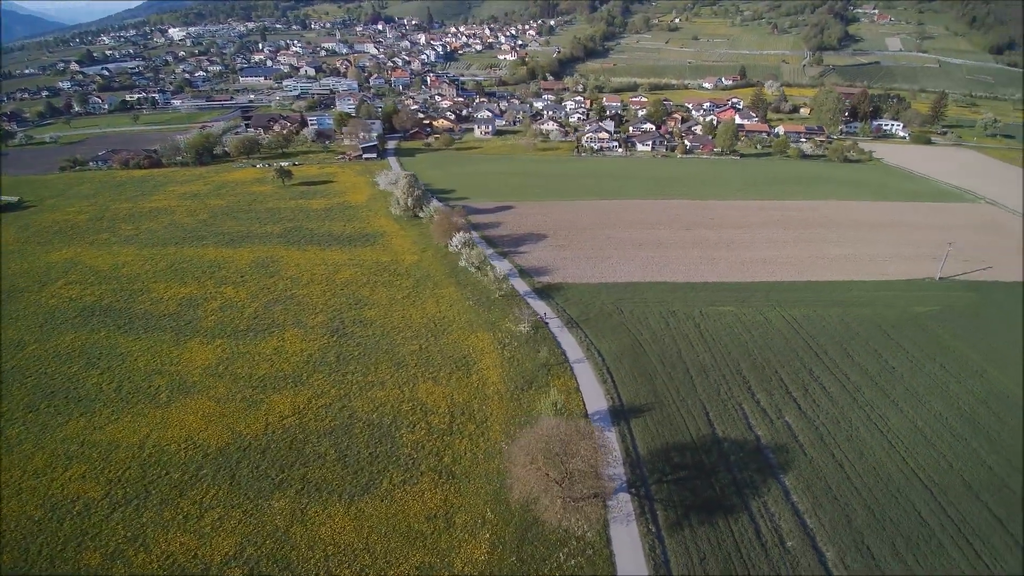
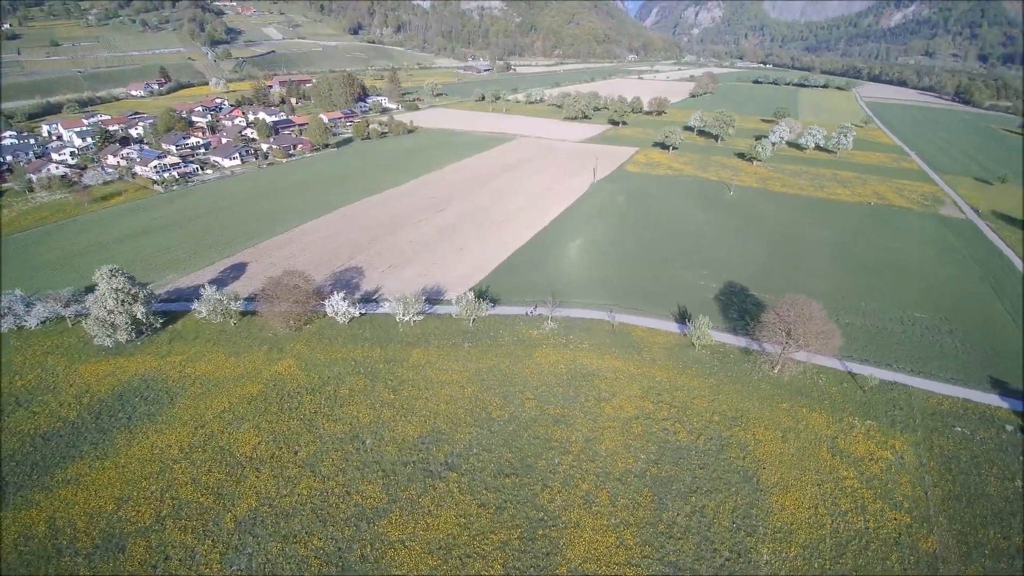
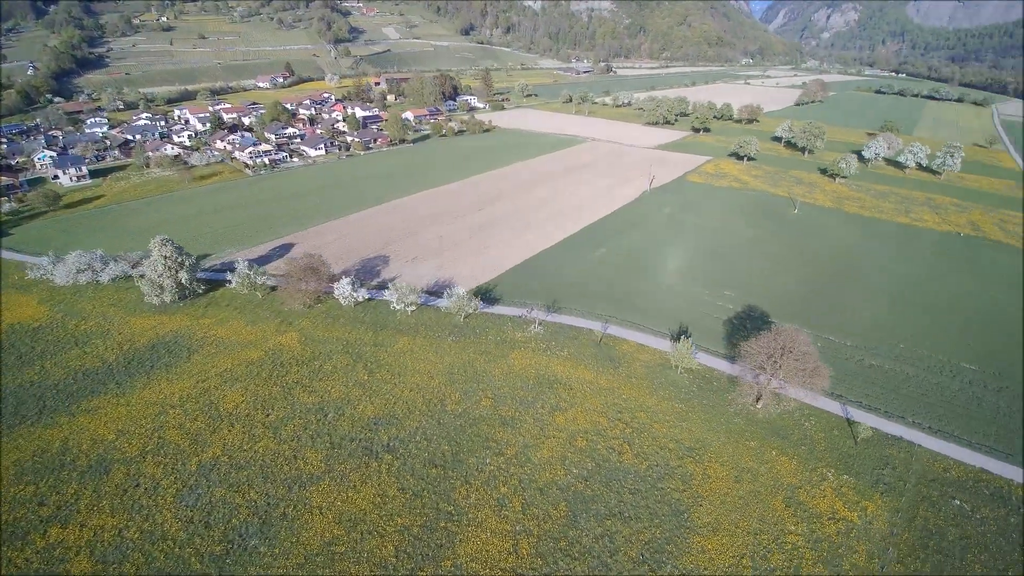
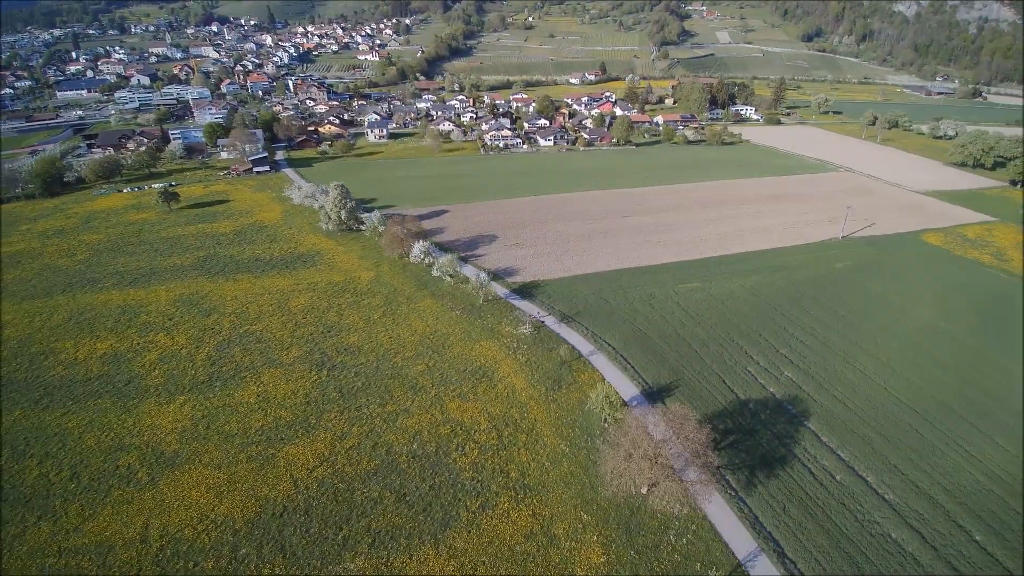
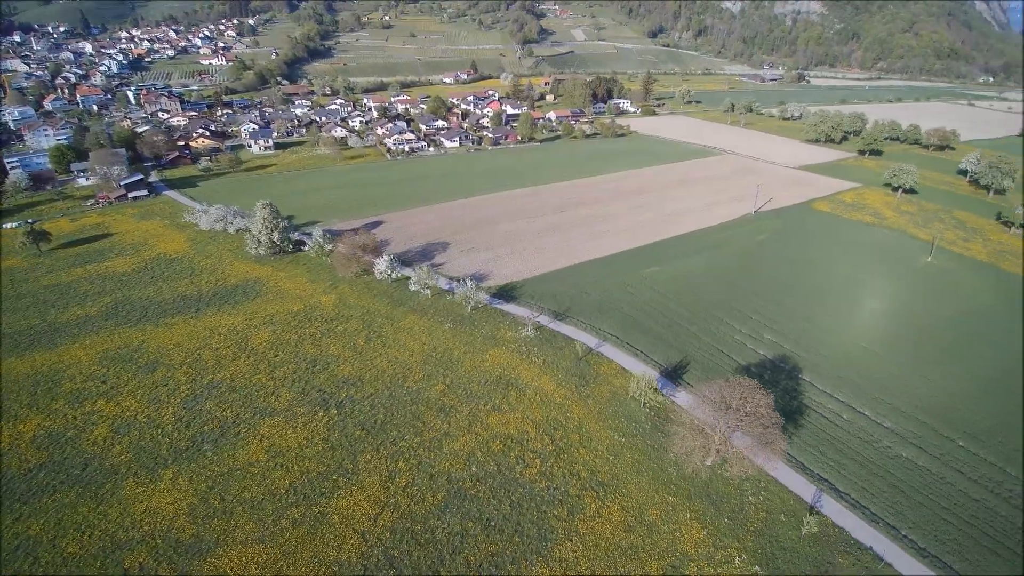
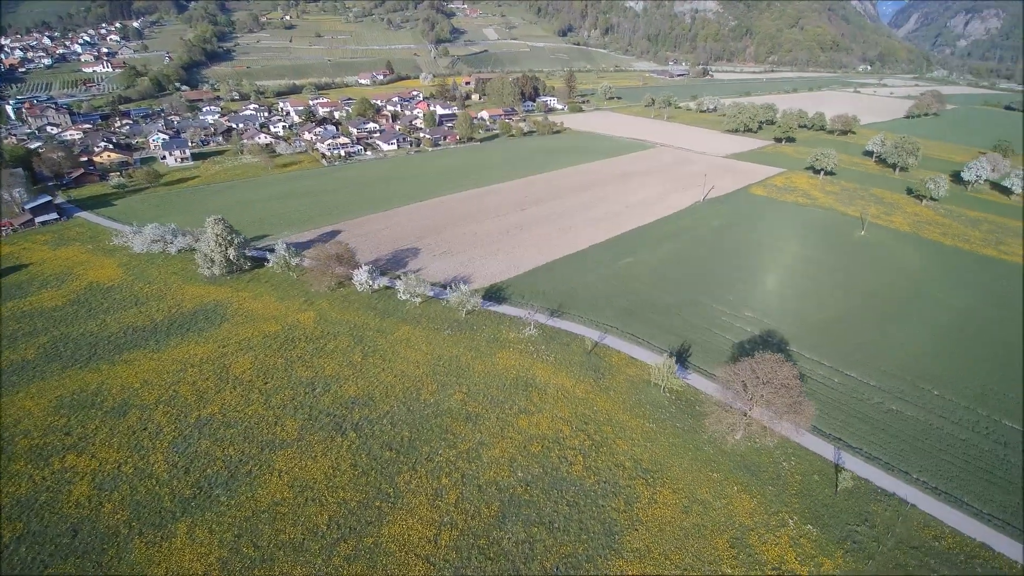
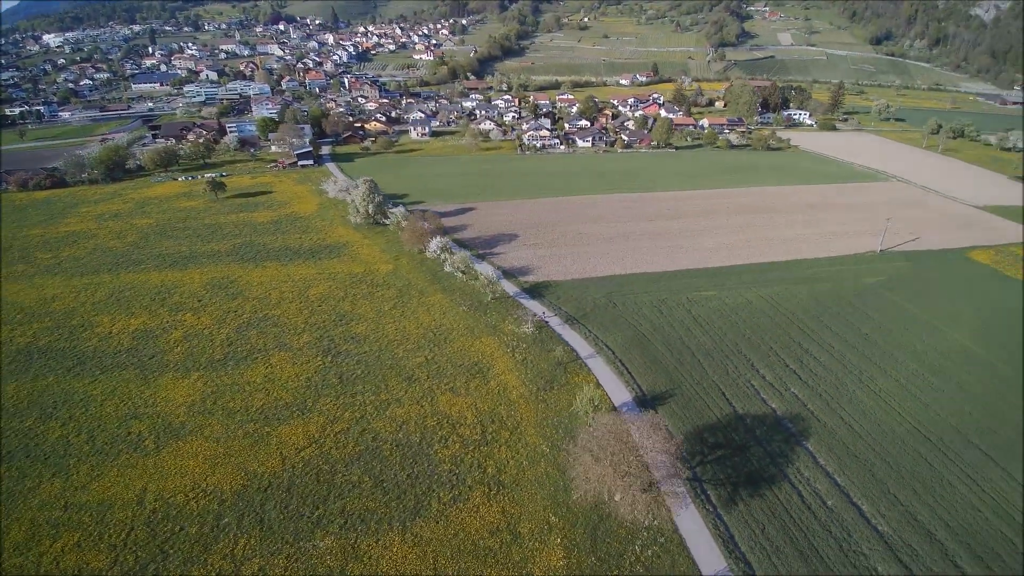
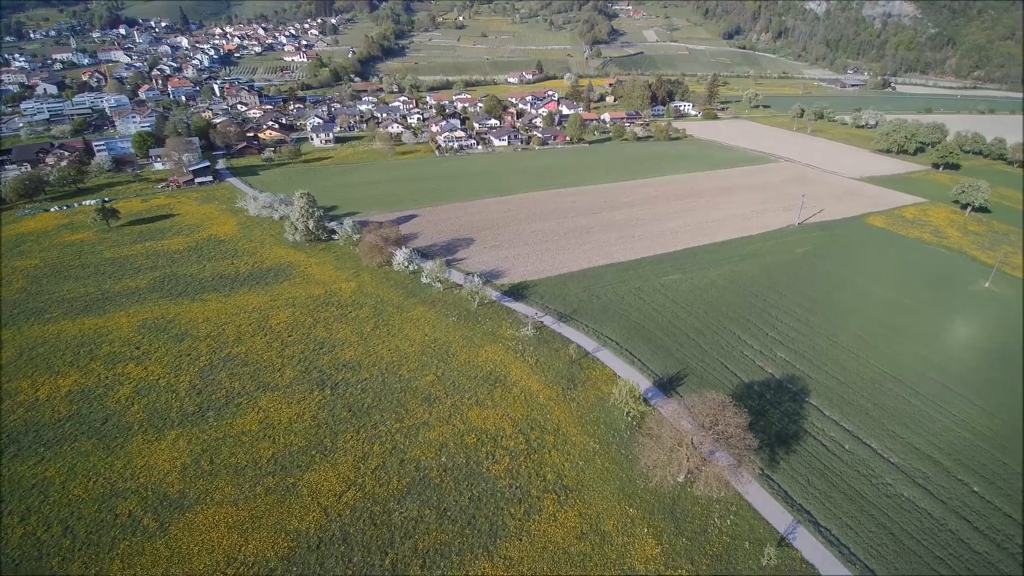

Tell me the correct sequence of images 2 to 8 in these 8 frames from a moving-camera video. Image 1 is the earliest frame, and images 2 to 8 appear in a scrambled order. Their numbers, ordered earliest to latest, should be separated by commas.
7, 4, 8, 5, 6, 3, 2
